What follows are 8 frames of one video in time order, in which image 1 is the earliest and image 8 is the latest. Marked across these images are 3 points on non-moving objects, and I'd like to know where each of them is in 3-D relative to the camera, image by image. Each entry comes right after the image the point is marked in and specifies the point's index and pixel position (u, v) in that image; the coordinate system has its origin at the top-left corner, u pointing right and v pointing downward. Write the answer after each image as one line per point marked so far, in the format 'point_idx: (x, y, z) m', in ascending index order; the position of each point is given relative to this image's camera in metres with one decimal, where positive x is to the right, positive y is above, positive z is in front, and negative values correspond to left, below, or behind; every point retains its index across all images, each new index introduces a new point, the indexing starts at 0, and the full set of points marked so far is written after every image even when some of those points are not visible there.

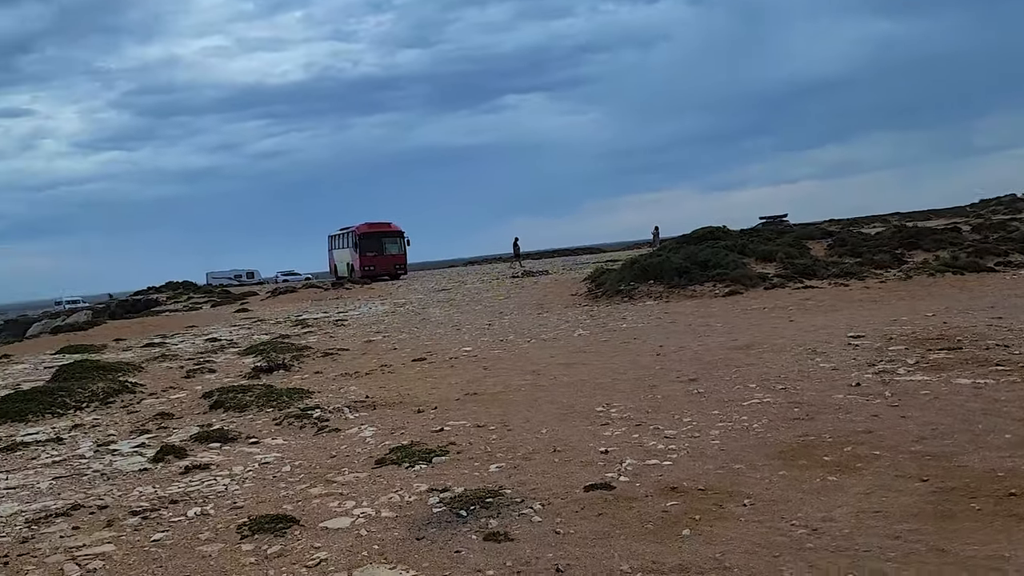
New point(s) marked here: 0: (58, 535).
0: (-3.8, -2.0, +7.5) m
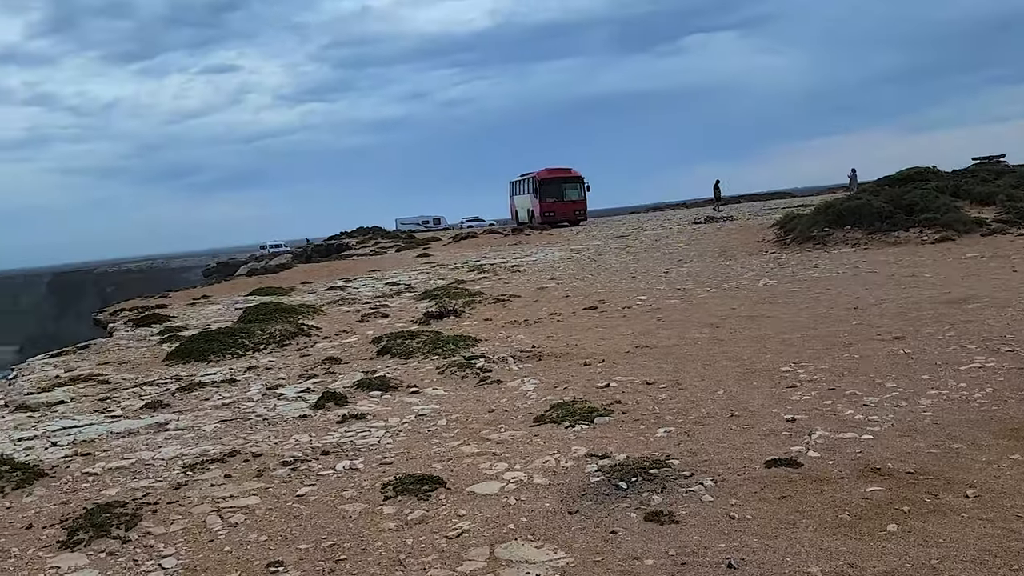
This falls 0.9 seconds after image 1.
0: (-2.5, -1.6, +7.4) m
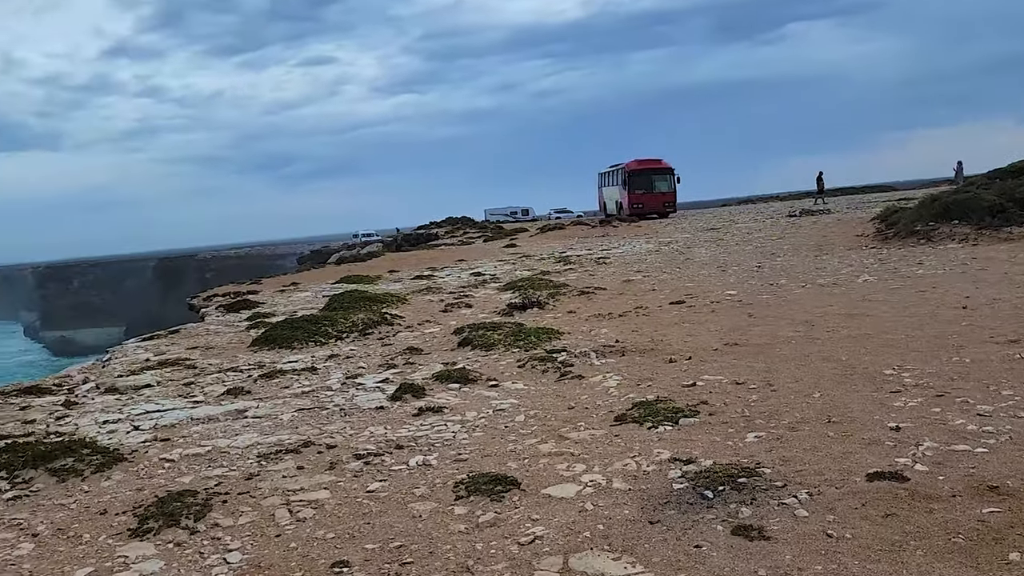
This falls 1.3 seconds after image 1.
0: (-1.8, -1.5, +7.3) m
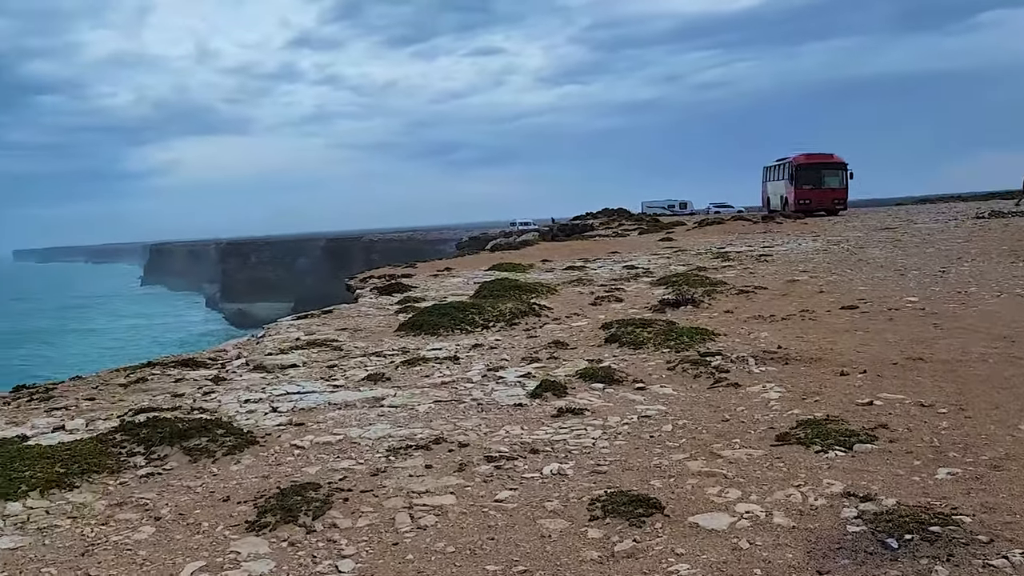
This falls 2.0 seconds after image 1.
0: (-0.8, -1.4, +6.8) m
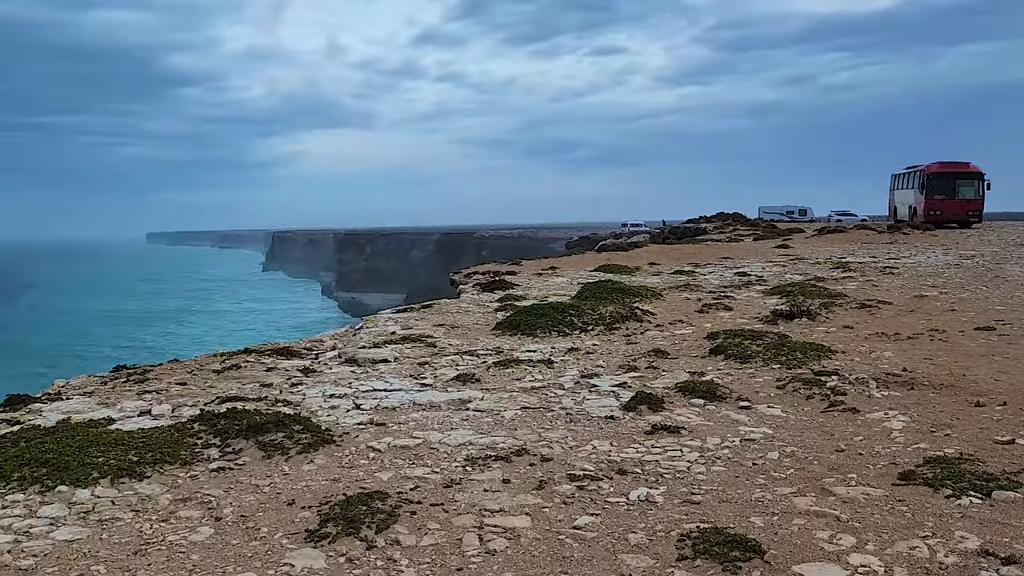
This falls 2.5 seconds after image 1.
0: (-0.2, -1.4, +6.3) m
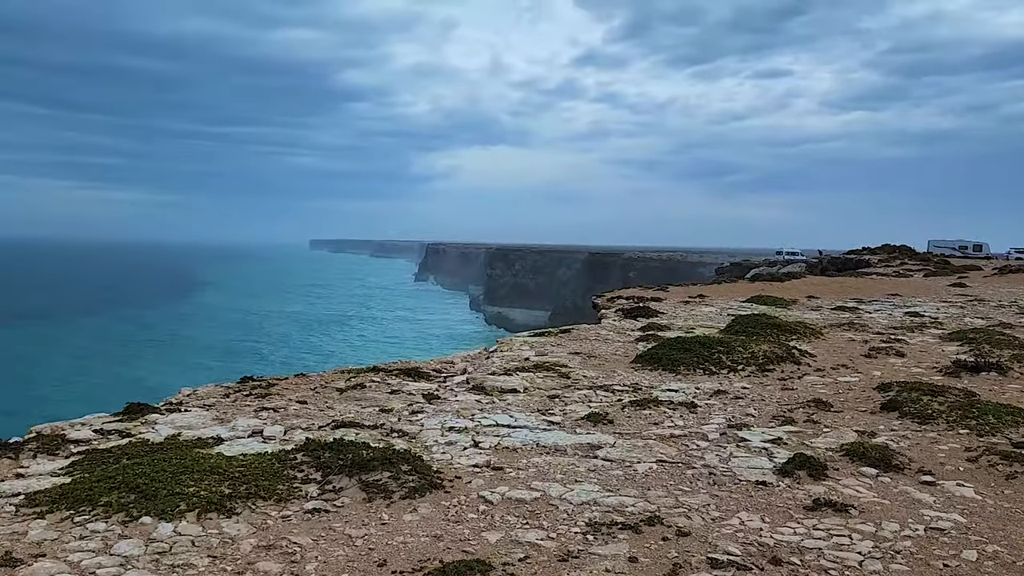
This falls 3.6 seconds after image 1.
0: (+0.5, -1.6, +5.3) m
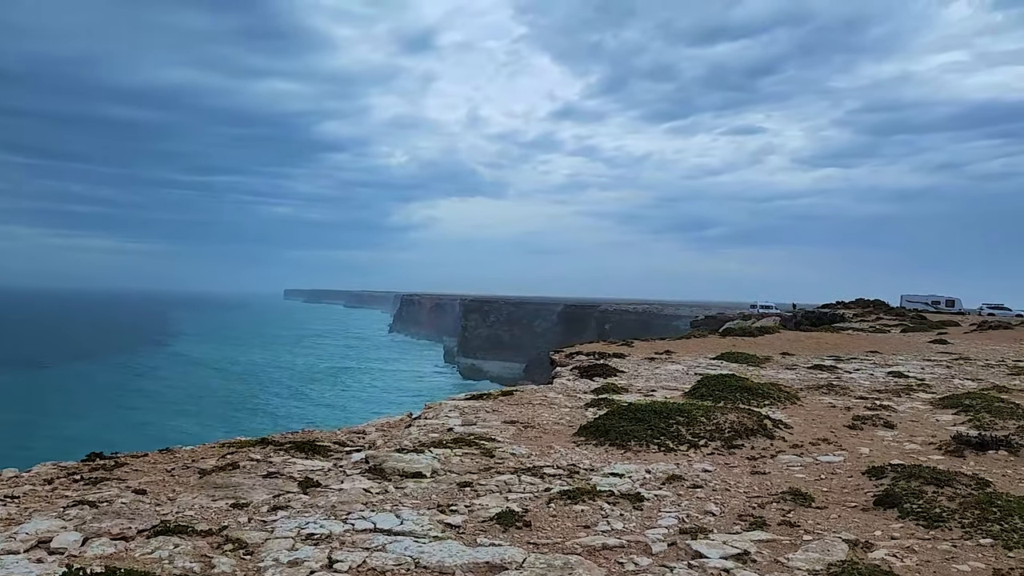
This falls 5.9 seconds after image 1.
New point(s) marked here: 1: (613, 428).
0: (-0.3, -1.9, +3.0) m
1: (+1.3, -1.8, +11.6) m
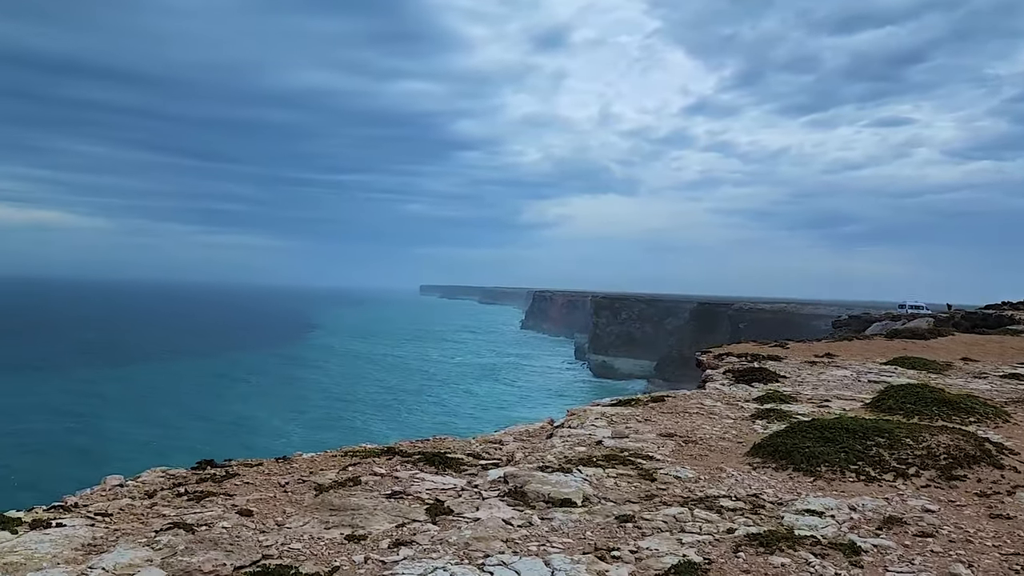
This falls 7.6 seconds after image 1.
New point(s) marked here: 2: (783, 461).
0: (+0.3, -1.8, +1.5) m
1: (+3.0, -1.7, +9.7) m
2: (+2.8, -1.8, +9.3) m
